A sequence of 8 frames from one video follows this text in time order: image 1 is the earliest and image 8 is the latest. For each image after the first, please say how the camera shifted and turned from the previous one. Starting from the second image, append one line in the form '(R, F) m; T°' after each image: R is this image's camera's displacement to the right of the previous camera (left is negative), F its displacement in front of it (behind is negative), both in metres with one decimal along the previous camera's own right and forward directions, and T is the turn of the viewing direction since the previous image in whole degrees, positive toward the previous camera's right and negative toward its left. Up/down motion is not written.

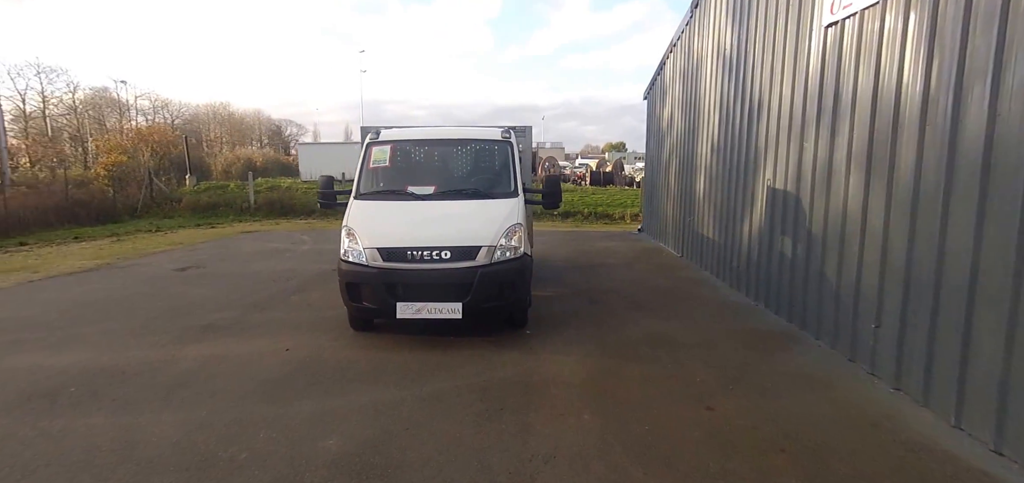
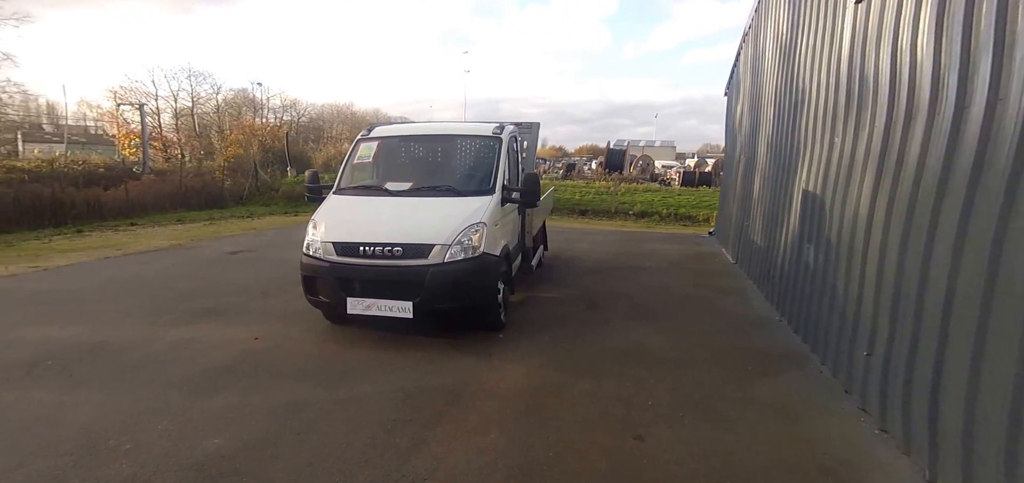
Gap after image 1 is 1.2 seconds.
(+1.2, +0.4) m; -10°
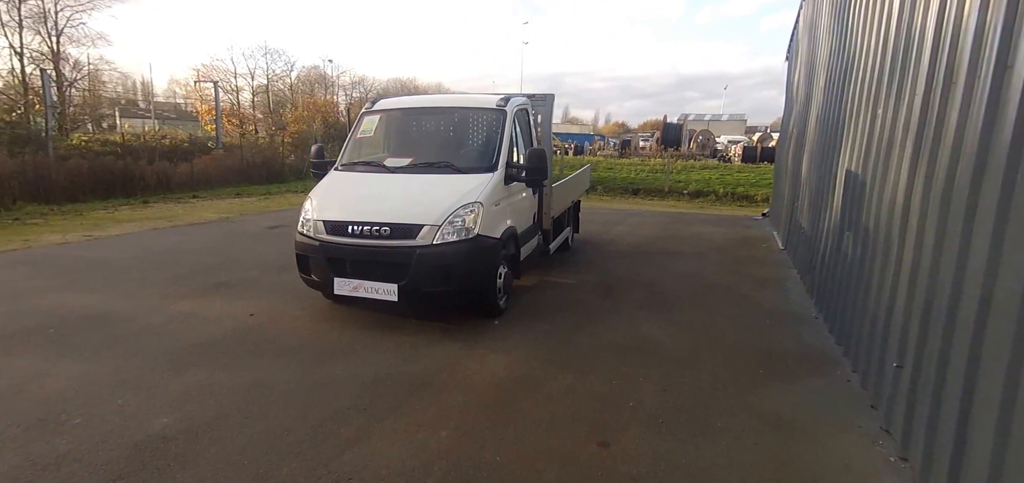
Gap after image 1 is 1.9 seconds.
(+0.6, +0.3) m; -6°
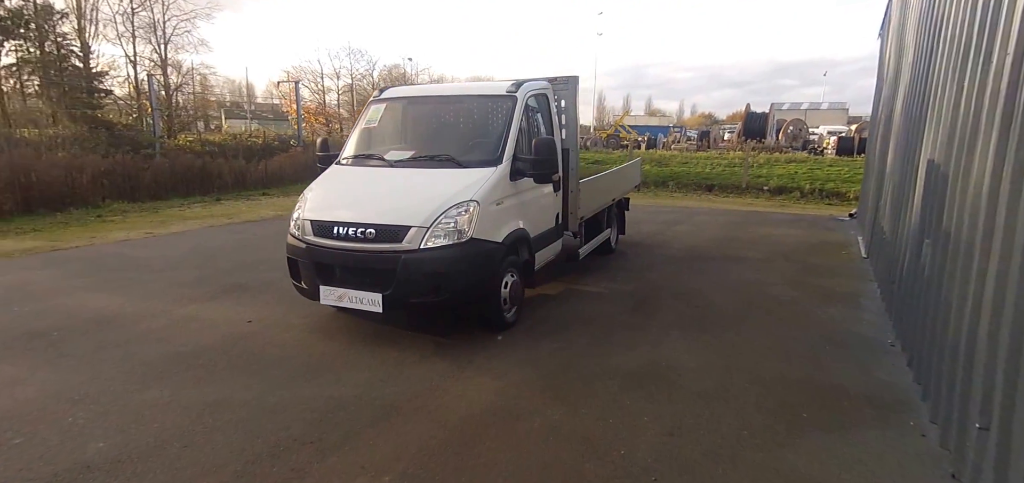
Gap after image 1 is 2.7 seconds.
(+0.6, +0.5) m; -8°
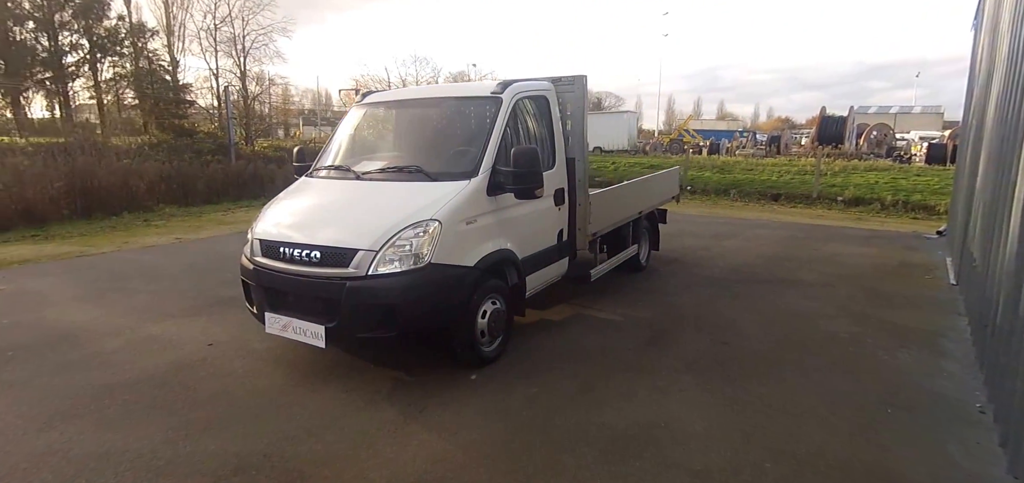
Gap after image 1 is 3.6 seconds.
(+0.6, +0.7) m; -7°
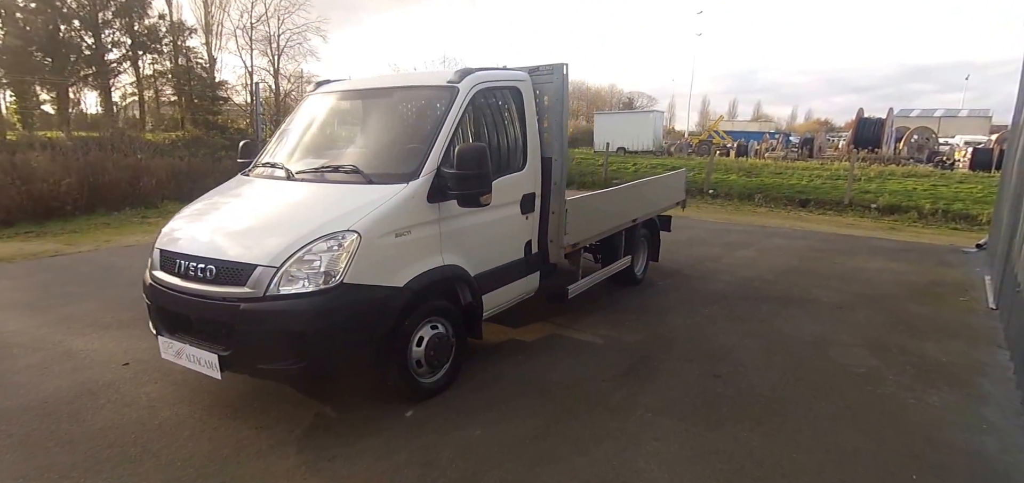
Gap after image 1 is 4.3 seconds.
(+0.5, +0.6) m; -3°
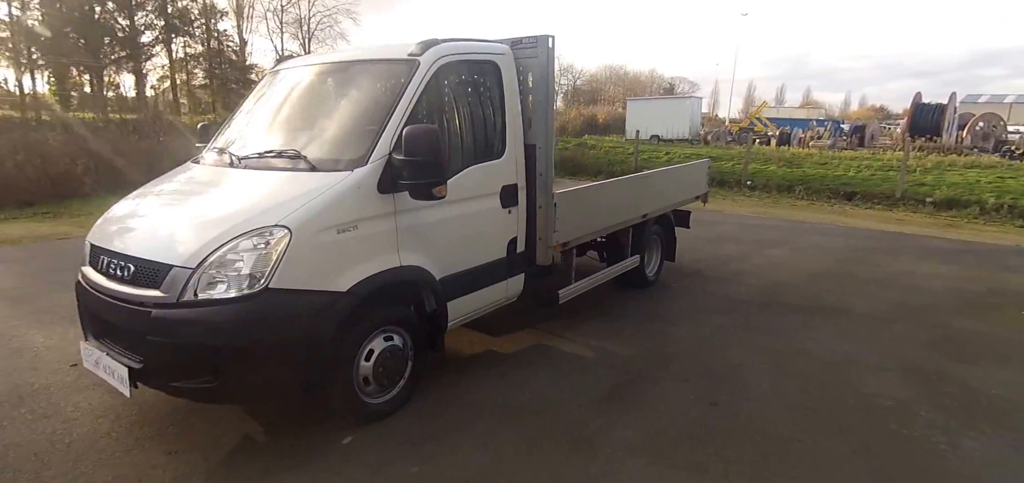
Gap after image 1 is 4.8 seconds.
(+0.5, +0.5) m; -4°
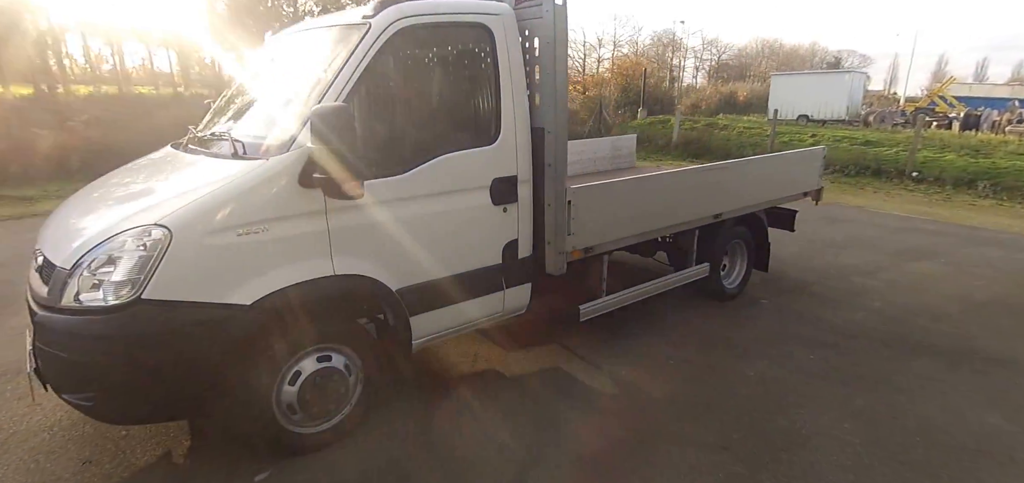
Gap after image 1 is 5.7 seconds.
(+0.8, +0.8) m; -13°
